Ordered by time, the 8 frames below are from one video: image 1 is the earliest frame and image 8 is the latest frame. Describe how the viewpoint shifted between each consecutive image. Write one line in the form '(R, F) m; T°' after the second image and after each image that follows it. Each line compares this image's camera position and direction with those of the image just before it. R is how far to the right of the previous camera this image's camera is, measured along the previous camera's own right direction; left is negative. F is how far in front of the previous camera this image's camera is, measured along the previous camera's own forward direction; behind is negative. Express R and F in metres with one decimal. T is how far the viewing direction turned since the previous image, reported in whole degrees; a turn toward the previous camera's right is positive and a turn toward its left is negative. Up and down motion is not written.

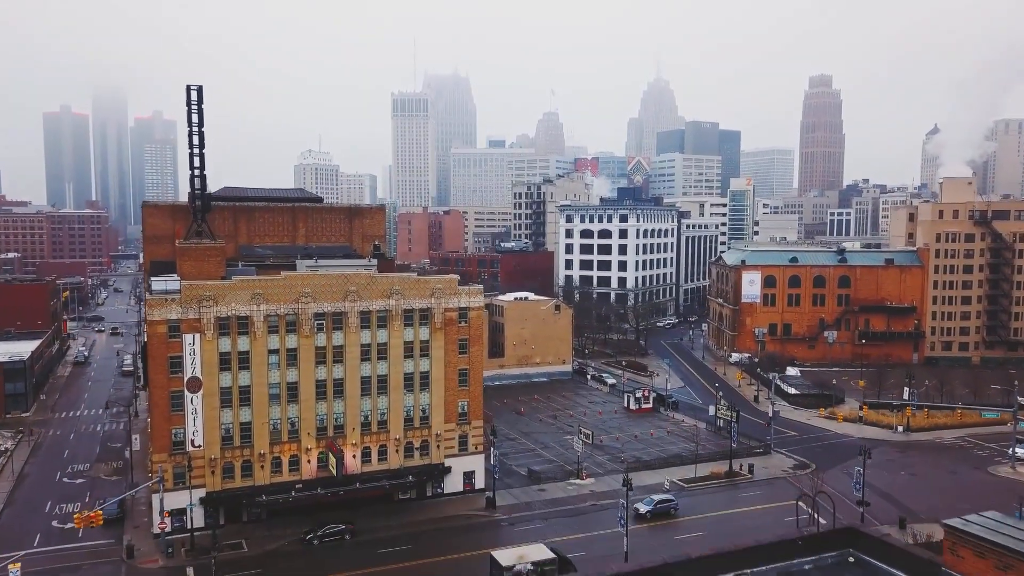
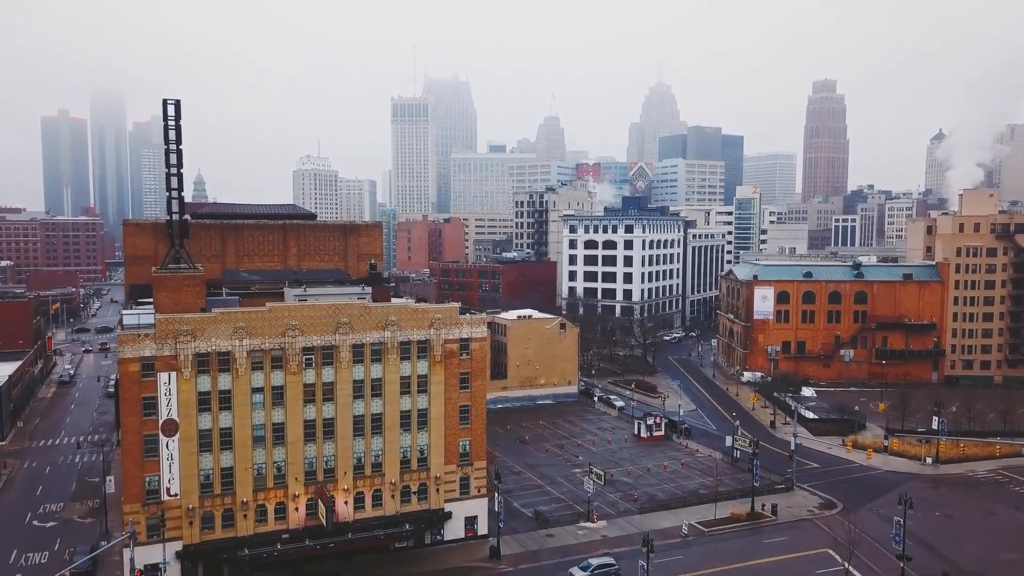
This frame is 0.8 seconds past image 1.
(-0.3, +3.5) m; 0°
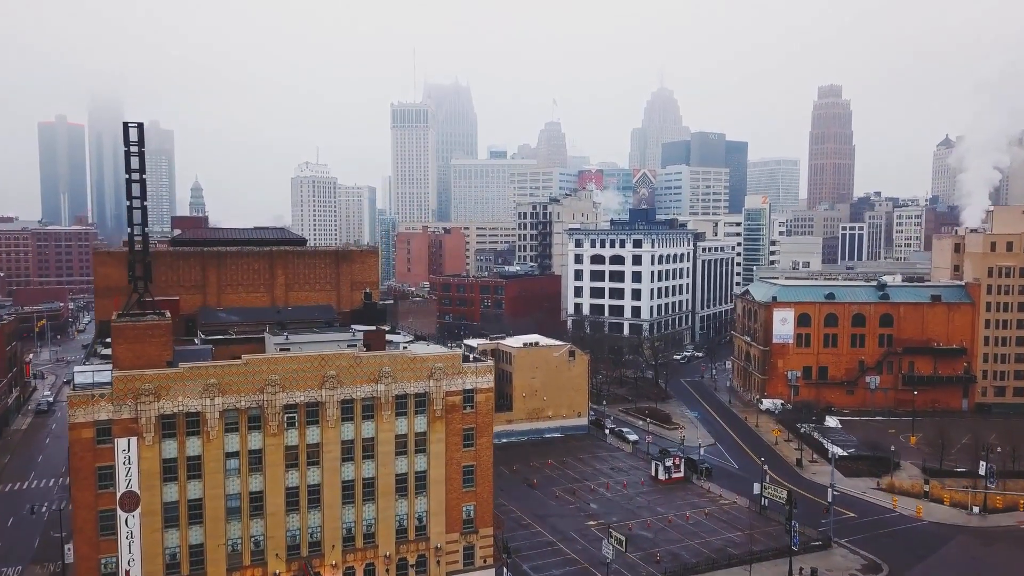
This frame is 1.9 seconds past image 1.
(-0.5, +4.8) m; 0°
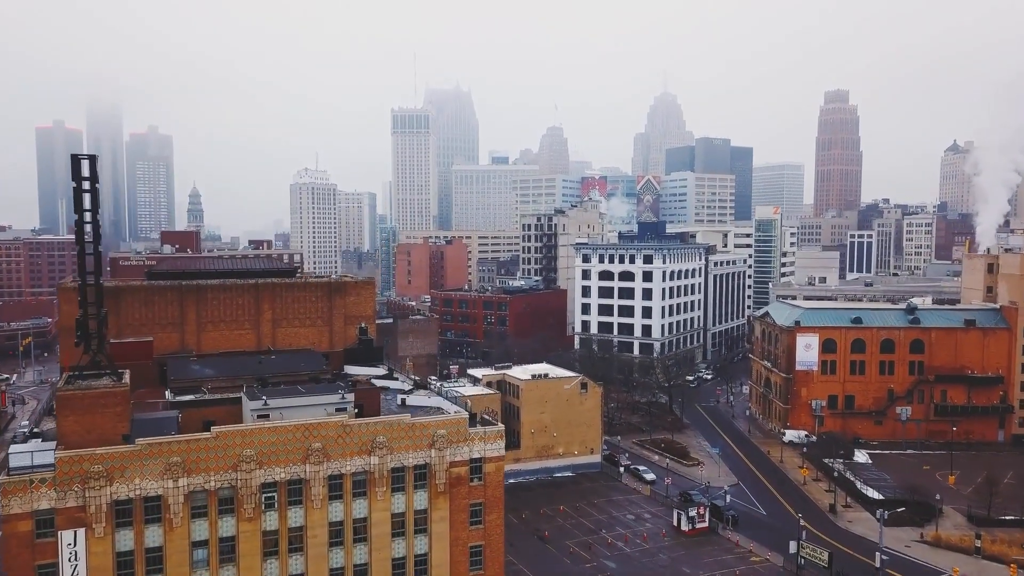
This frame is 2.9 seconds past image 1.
(-0.6, +4.9) m; 0°
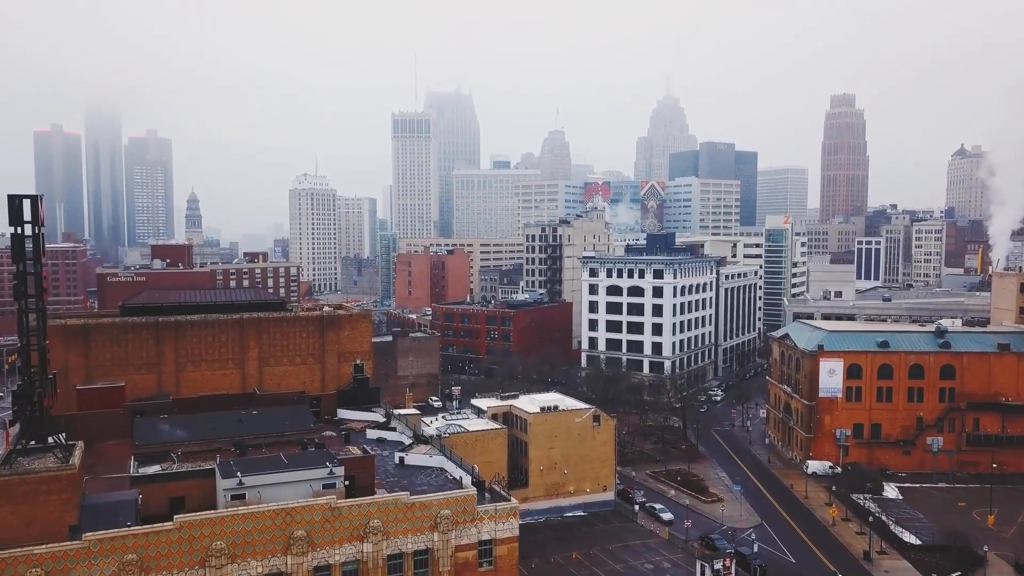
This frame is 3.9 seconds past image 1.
(-0.5, +4.3) m; 0°
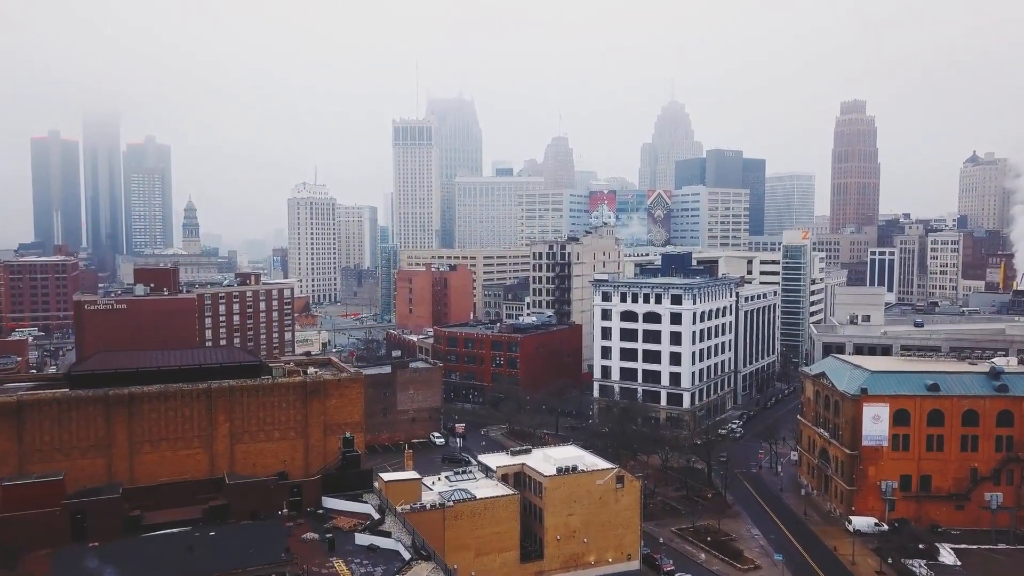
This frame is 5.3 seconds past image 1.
(-0.8, +6.9) m; 0°
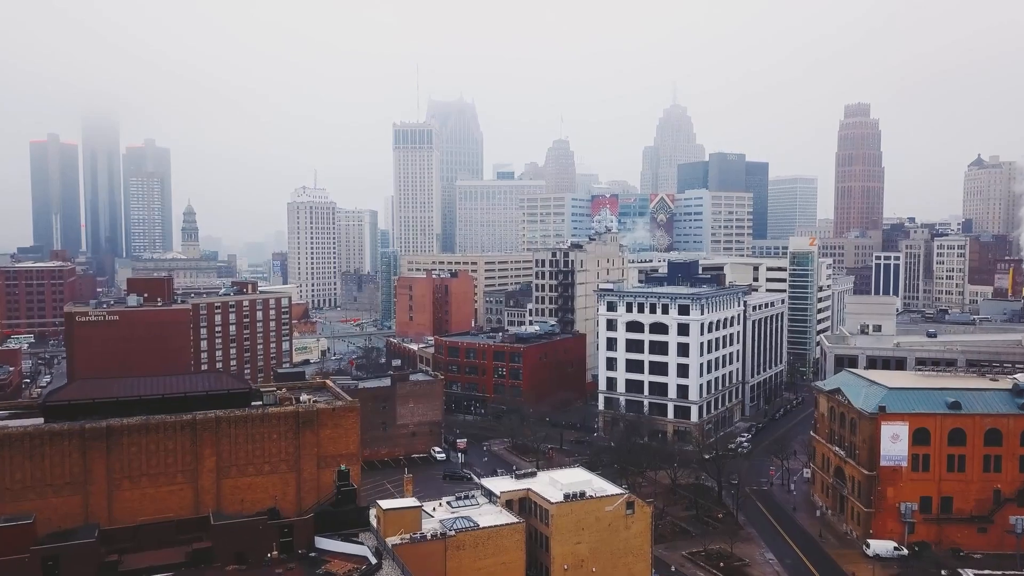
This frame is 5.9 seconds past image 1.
(-0.3, +2.5) m; 0°
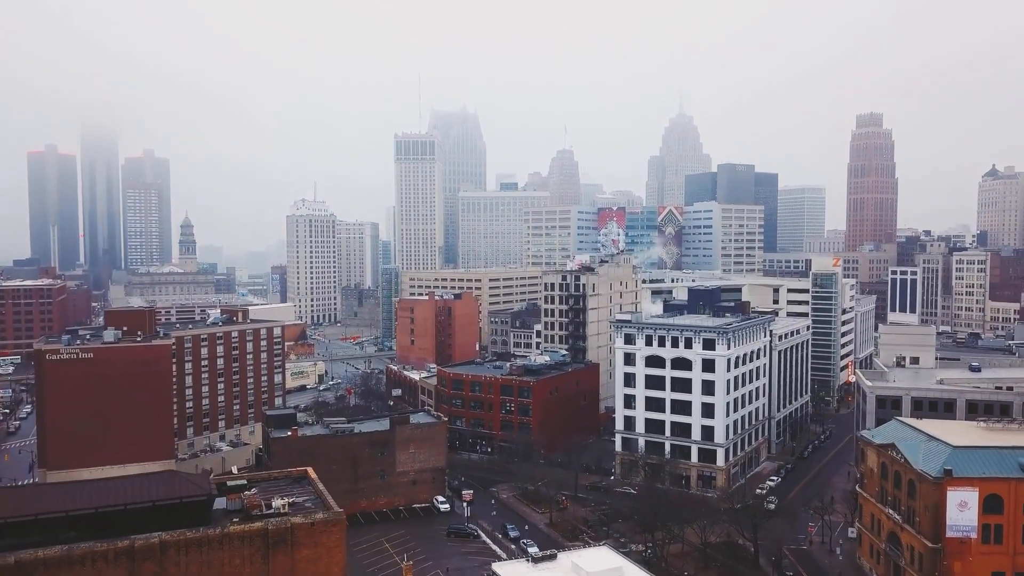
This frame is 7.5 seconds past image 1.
(-0.9, +7.6) m; 0°
